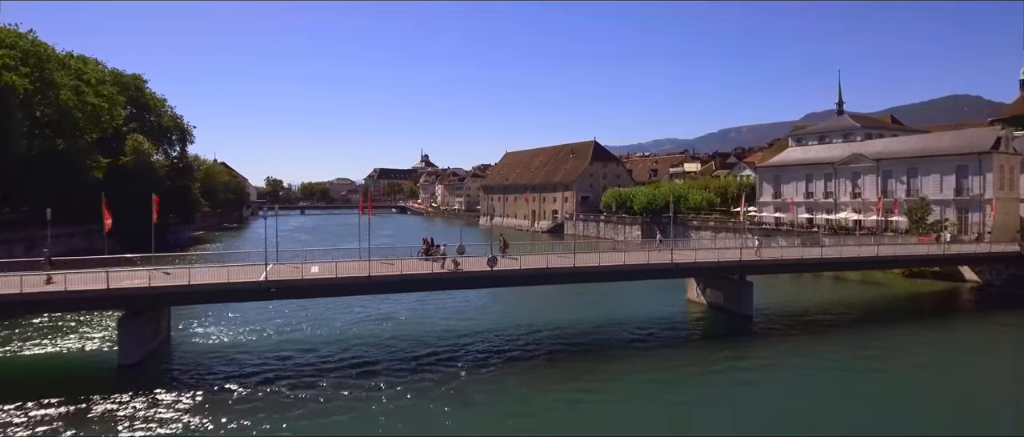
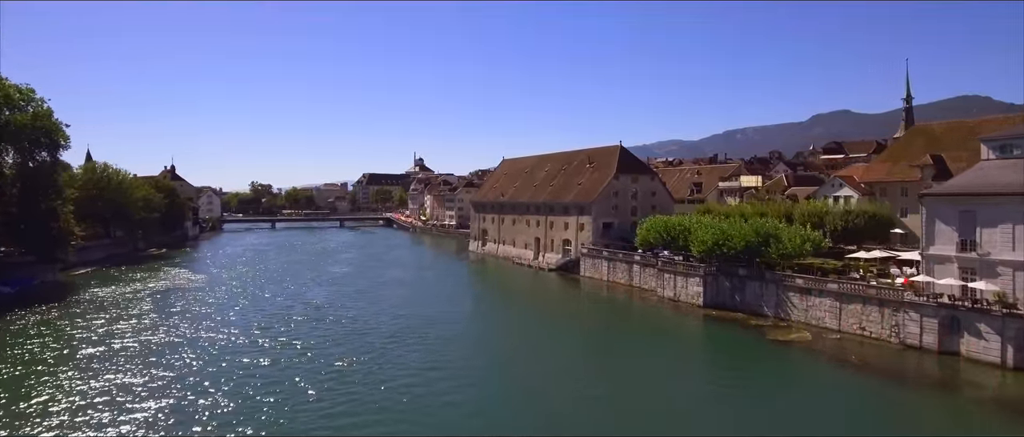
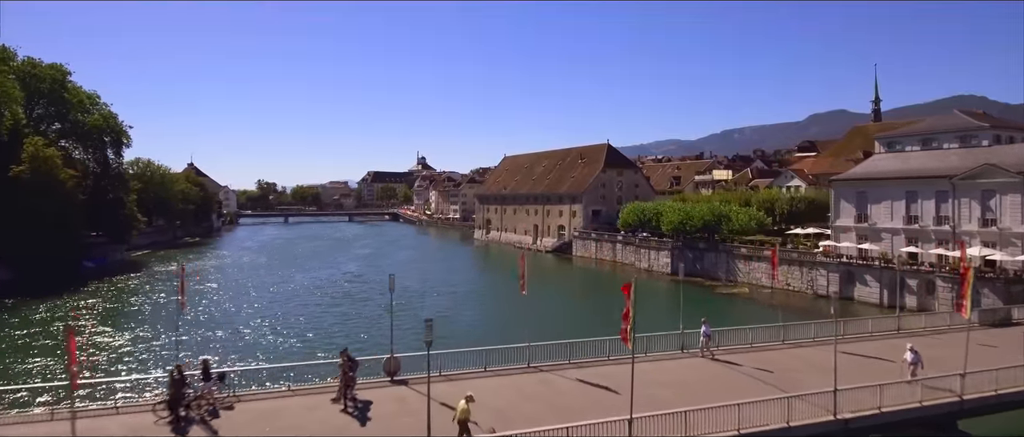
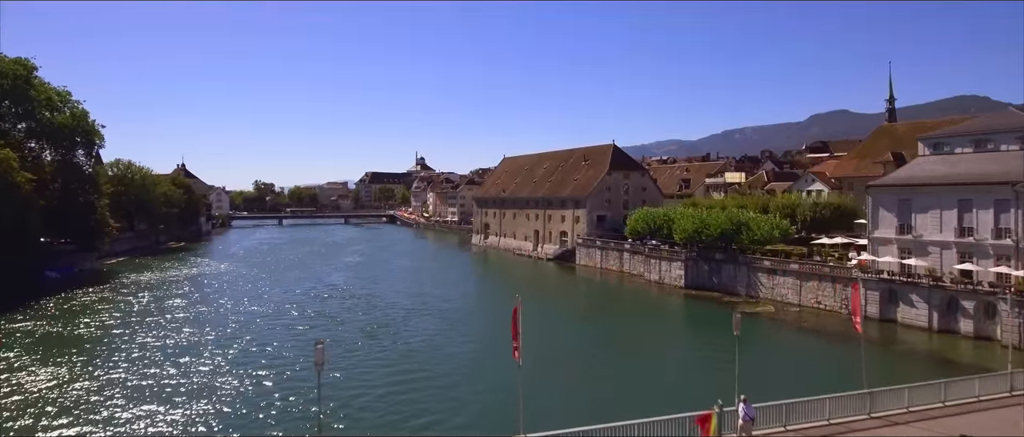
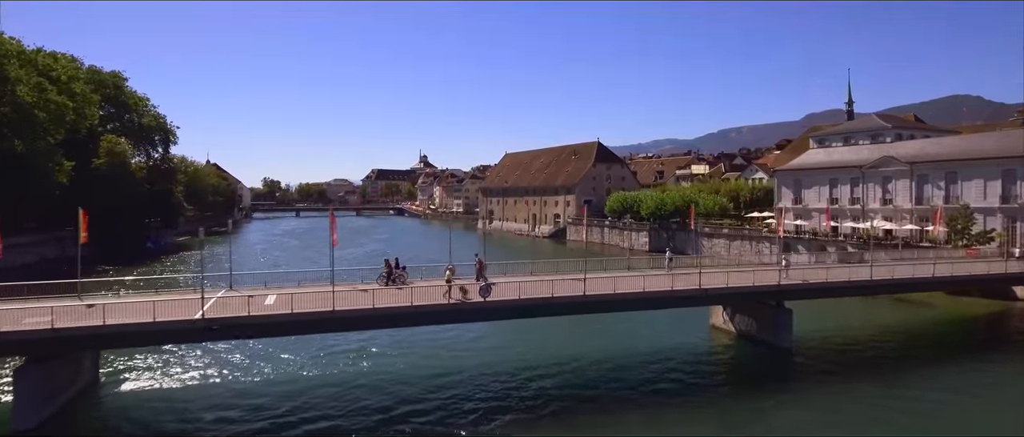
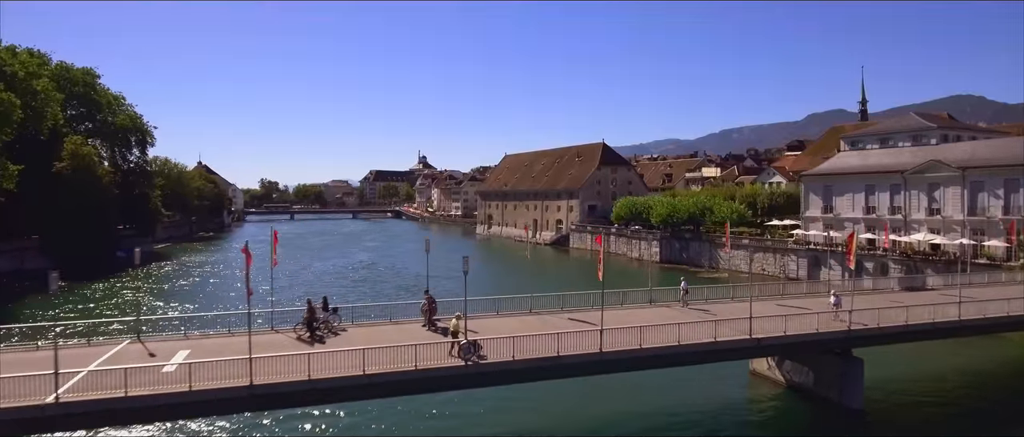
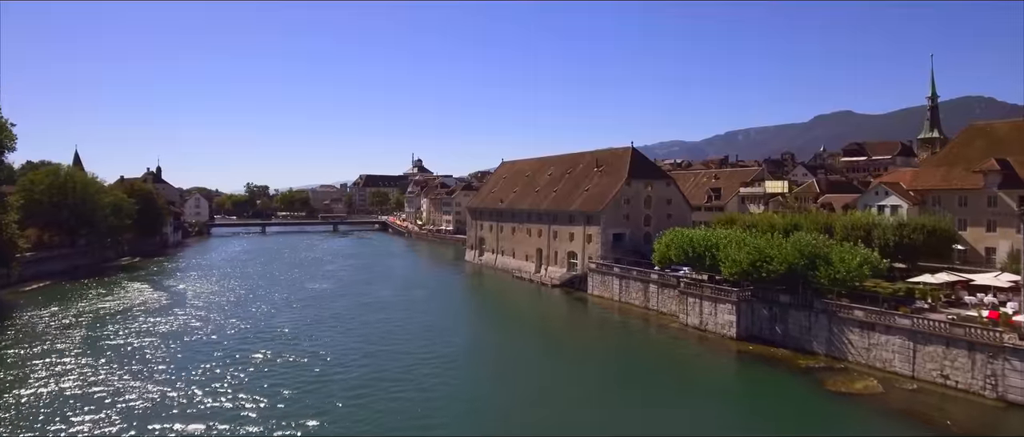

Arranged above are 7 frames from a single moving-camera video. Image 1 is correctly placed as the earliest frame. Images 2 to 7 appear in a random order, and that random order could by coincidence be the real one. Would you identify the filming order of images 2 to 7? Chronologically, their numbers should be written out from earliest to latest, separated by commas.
5, 6, 3, 4, 2, 7
